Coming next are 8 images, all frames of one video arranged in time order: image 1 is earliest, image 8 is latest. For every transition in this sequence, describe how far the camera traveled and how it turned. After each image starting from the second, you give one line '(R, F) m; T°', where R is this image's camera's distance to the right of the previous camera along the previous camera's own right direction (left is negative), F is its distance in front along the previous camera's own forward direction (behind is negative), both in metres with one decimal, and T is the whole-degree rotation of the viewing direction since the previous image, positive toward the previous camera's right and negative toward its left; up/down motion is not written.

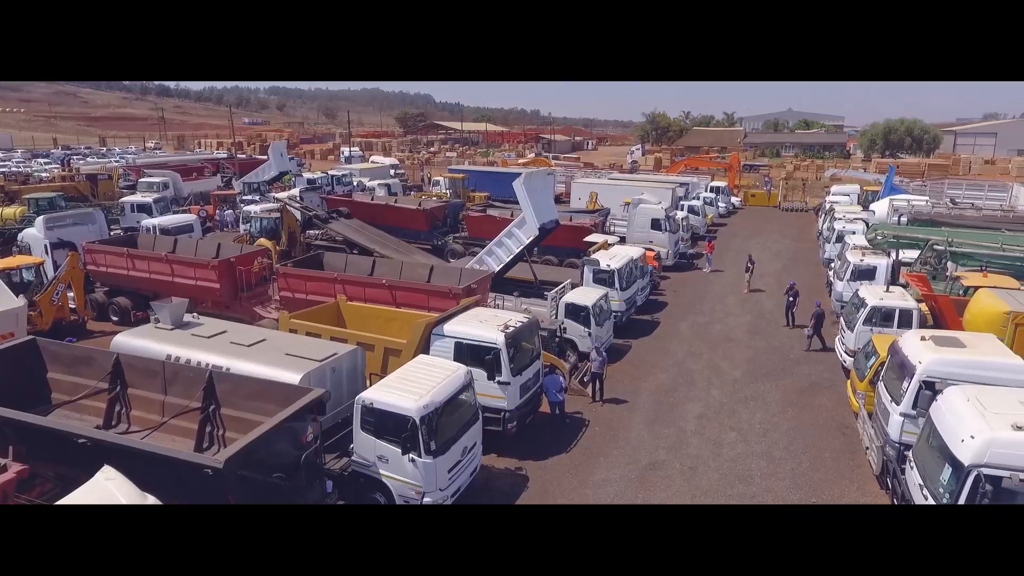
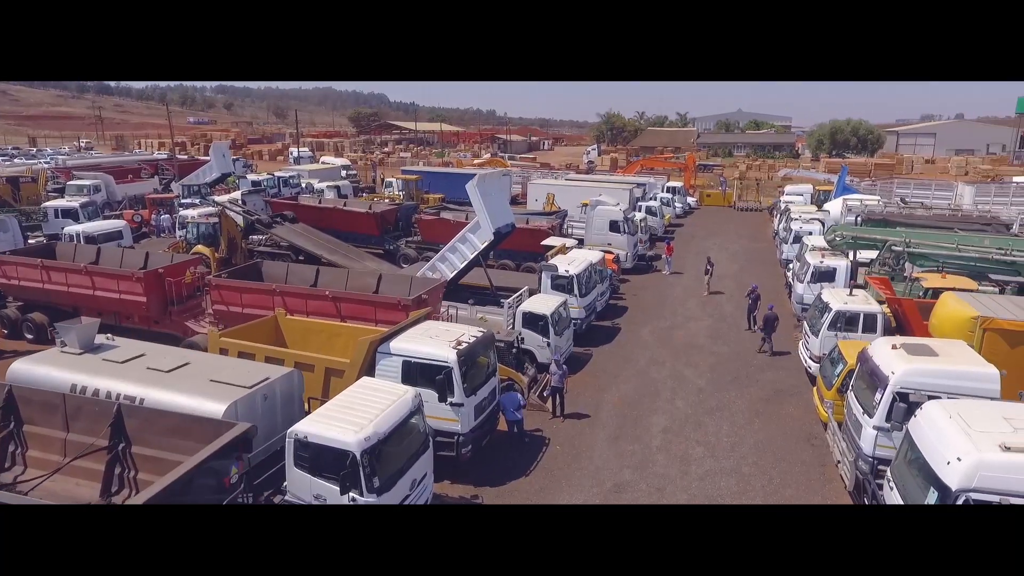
(+0.1, +0.7) m; +4°
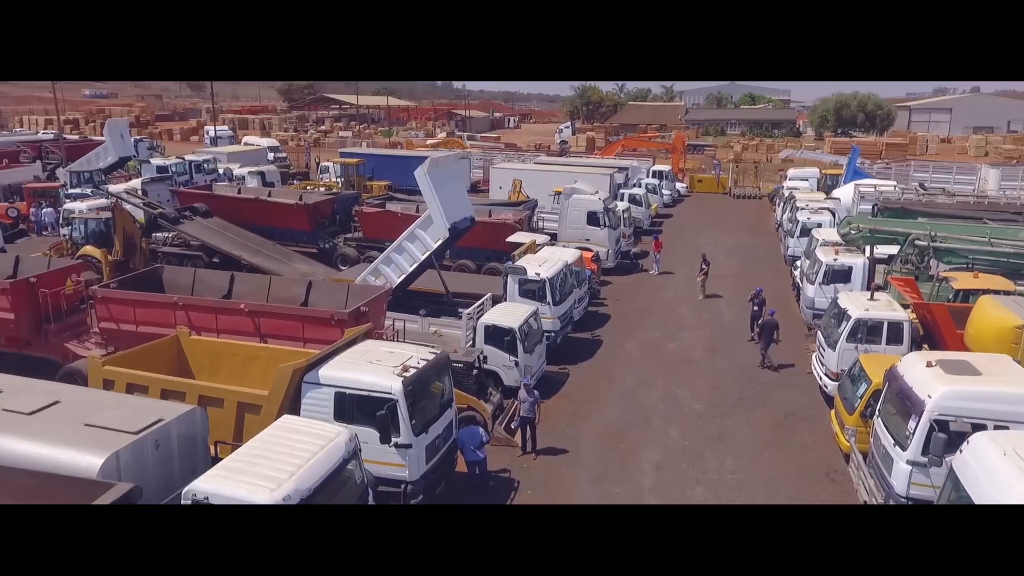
(+0.3, +2.3) m; +2°
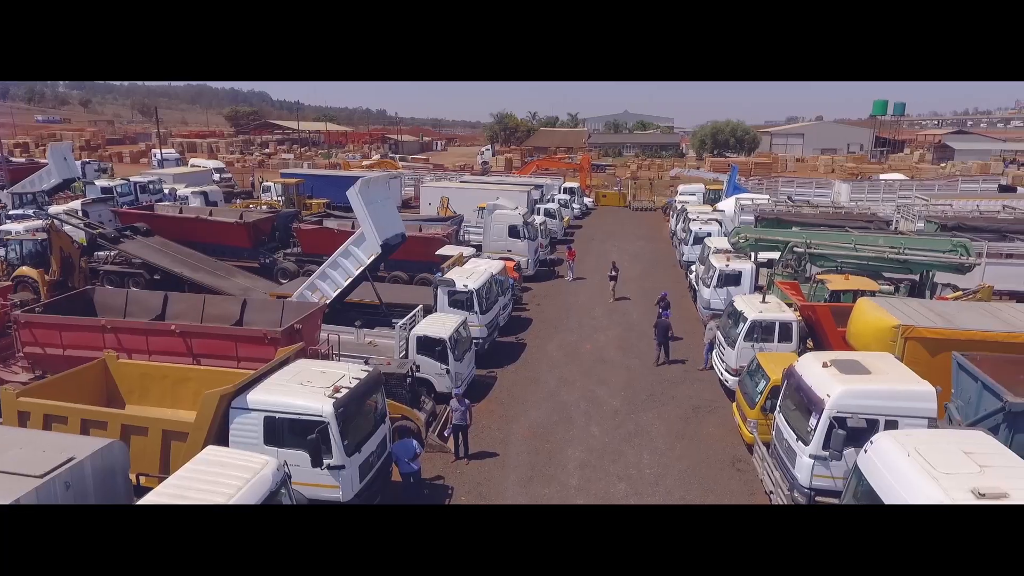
(-0.2, -0.9) m; +7°
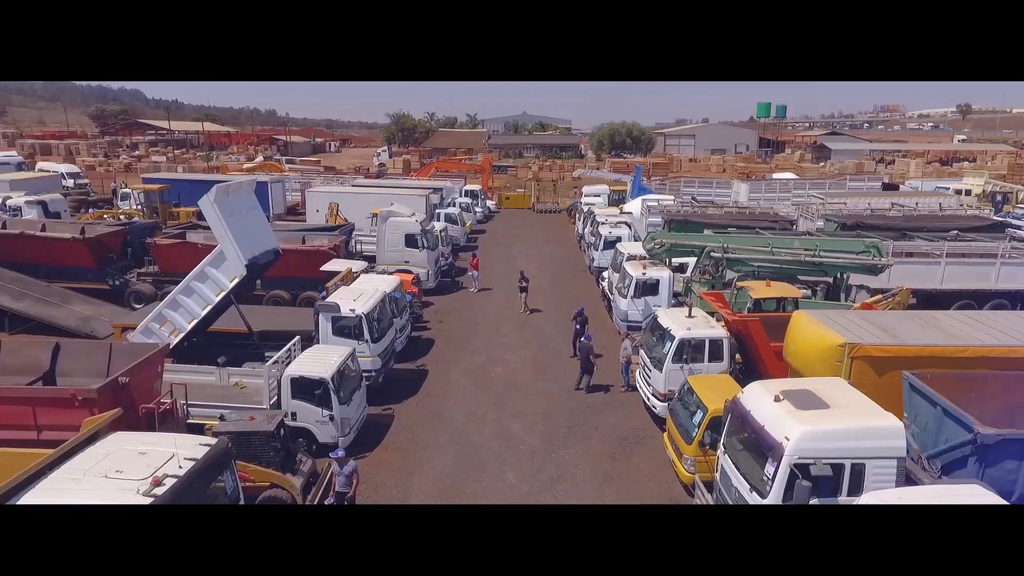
(+0.2, +1.6) m; +9°
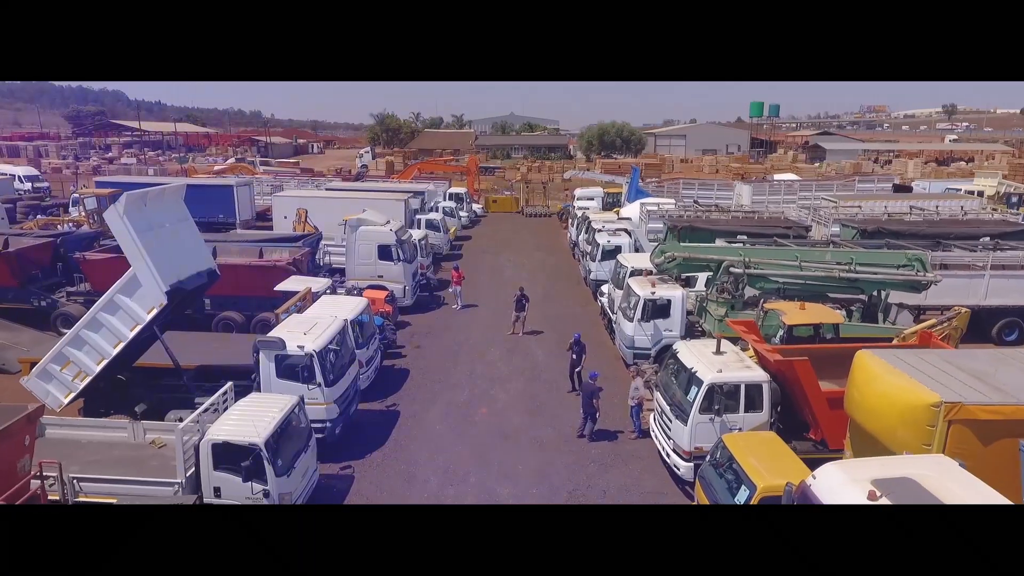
(0.0, +1.9) m; +1°
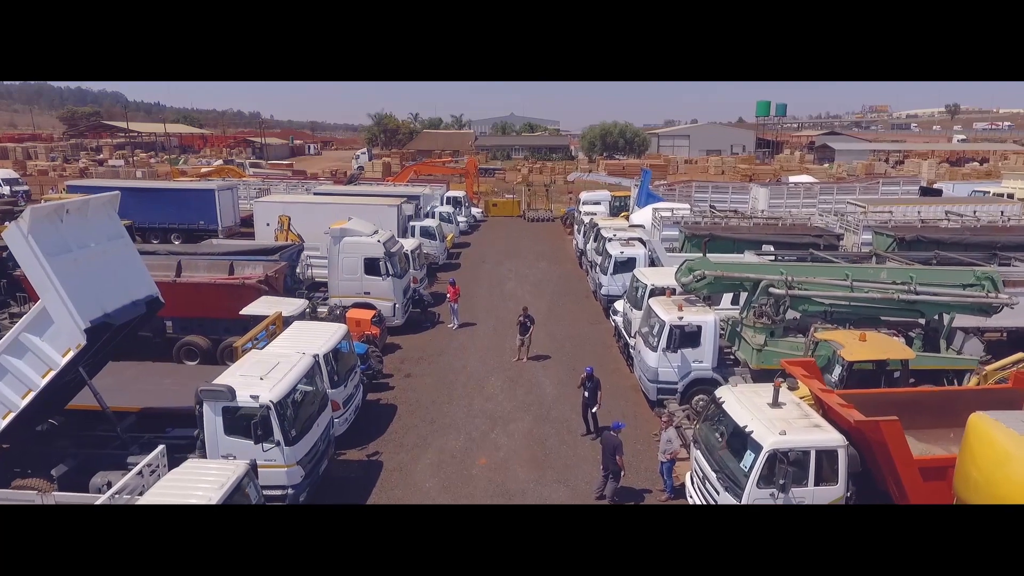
(-0.1, +1.6) m; 0°
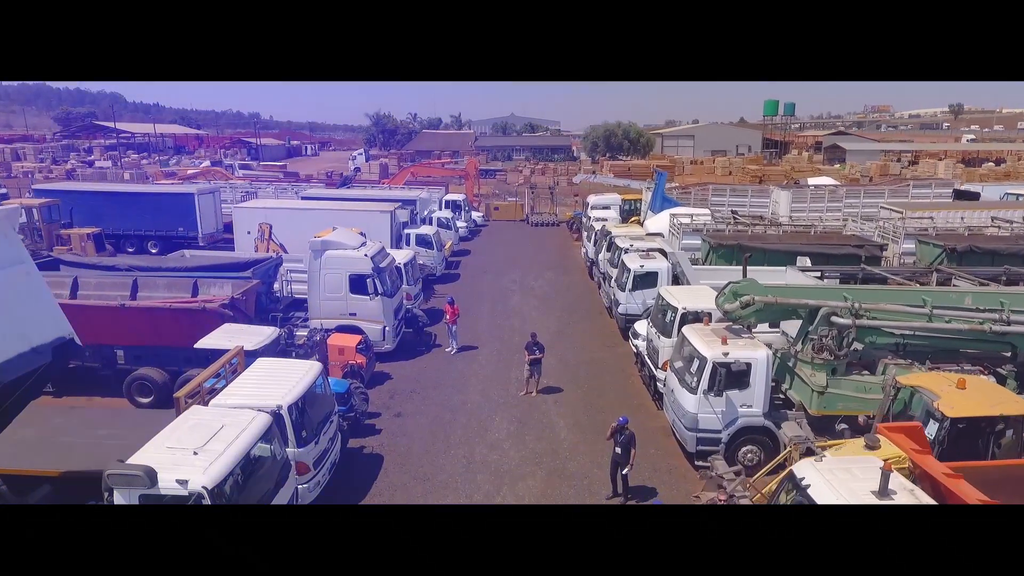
(-0.1, +1.7) m; 0°
